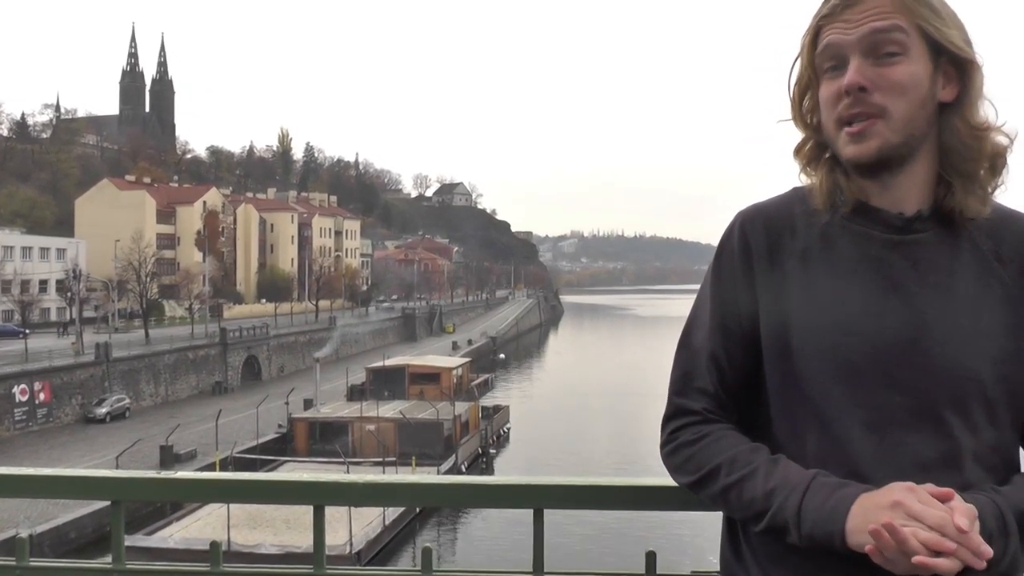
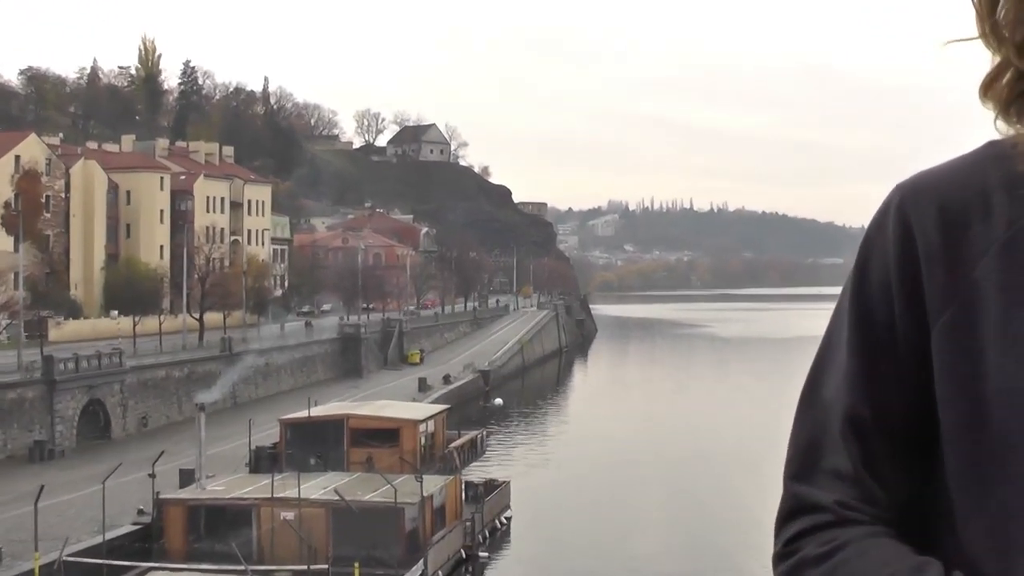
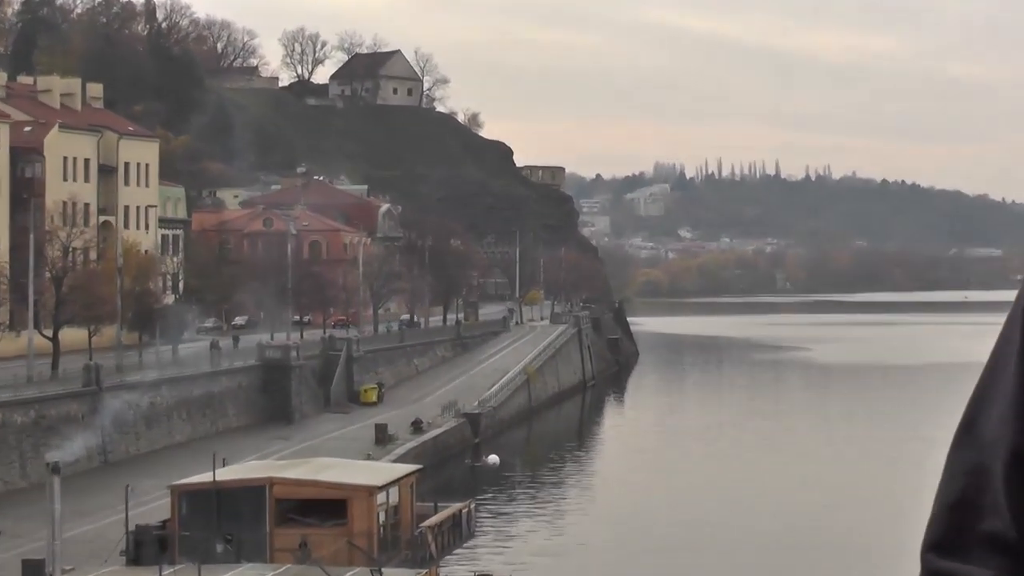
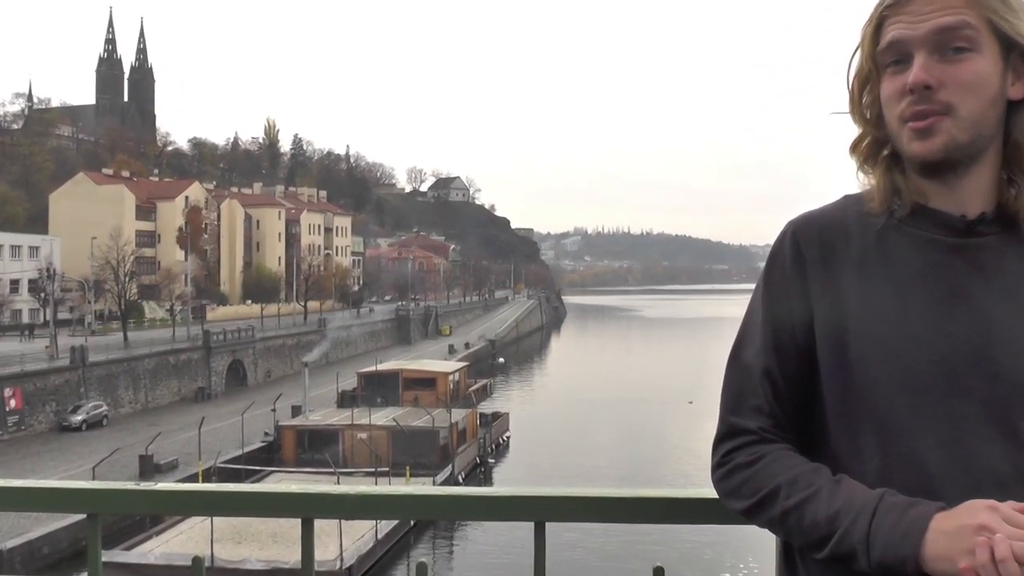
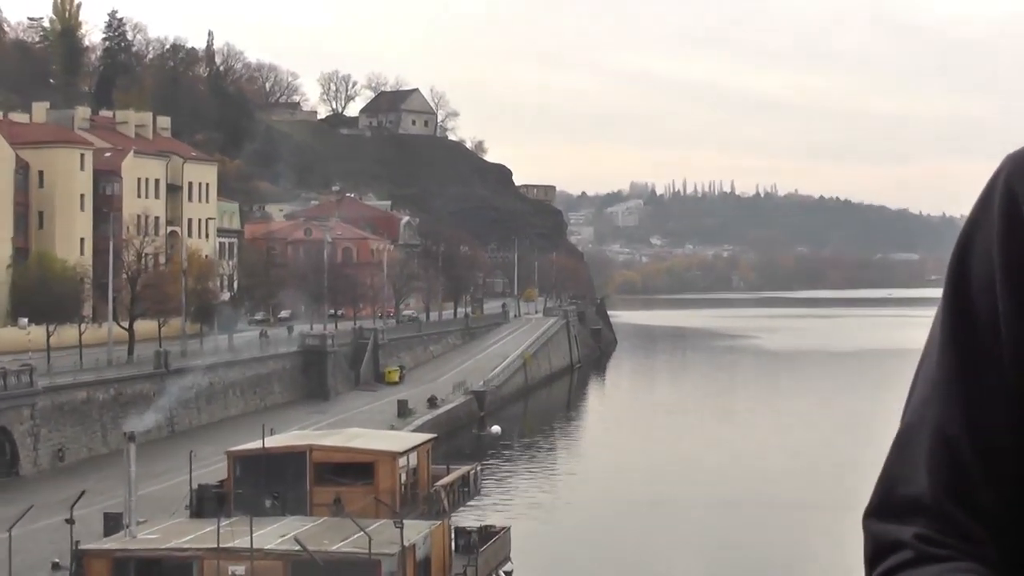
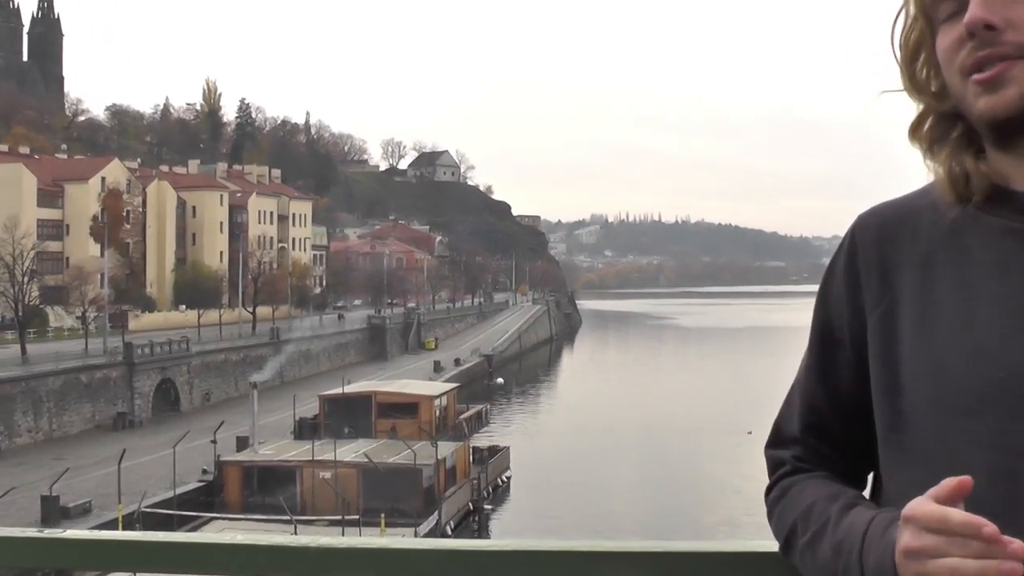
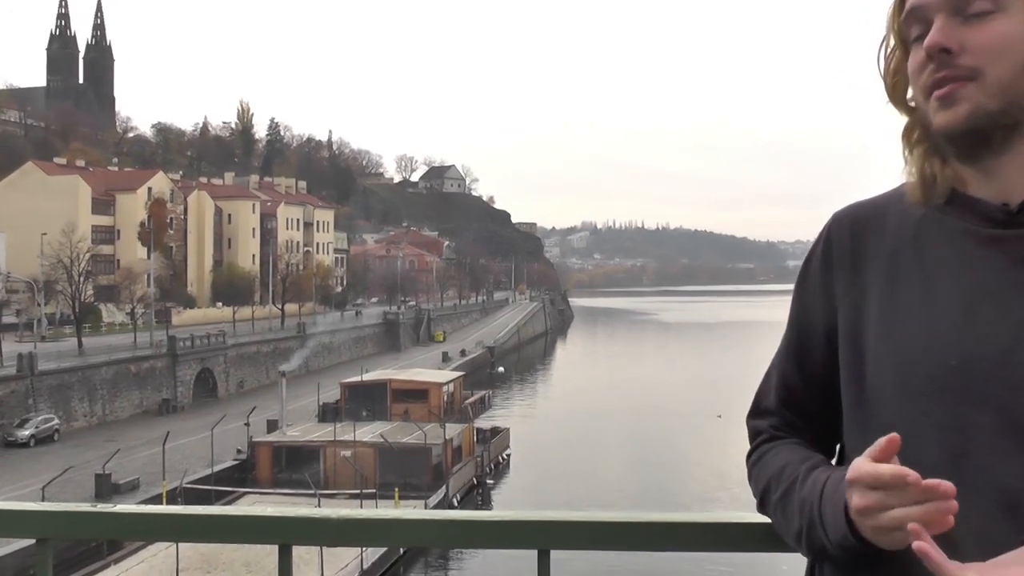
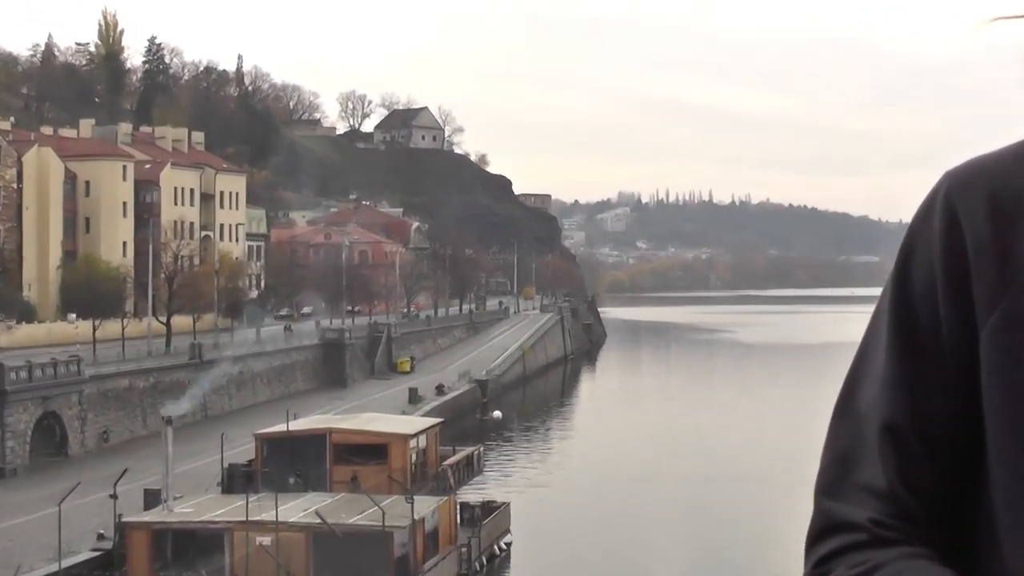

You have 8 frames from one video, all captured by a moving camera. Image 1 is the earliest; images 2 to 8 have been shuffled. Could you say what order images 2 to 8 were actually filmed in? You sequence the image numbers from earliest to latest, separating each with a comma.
4, 7, 6, 2, 8, 5, 3
